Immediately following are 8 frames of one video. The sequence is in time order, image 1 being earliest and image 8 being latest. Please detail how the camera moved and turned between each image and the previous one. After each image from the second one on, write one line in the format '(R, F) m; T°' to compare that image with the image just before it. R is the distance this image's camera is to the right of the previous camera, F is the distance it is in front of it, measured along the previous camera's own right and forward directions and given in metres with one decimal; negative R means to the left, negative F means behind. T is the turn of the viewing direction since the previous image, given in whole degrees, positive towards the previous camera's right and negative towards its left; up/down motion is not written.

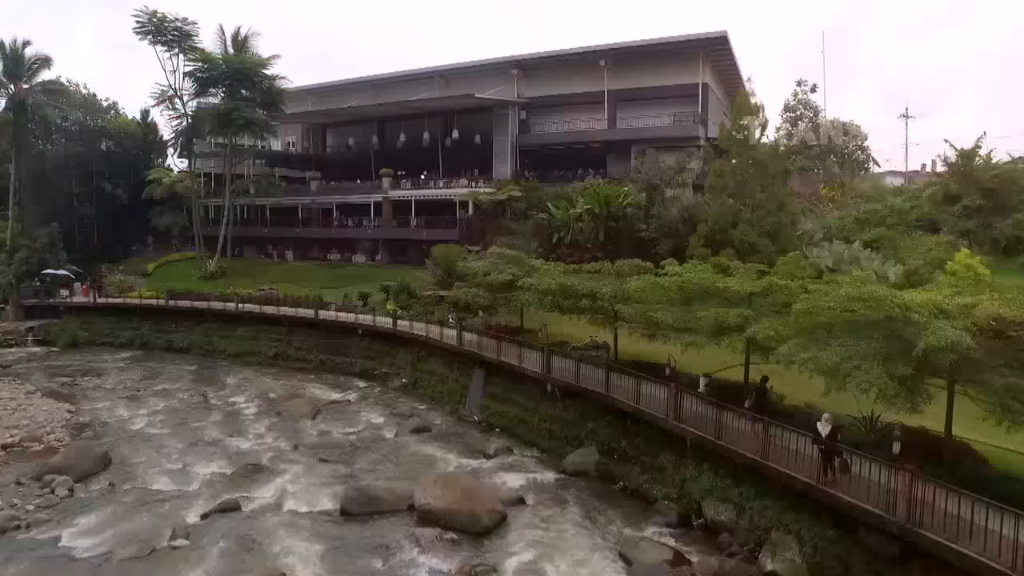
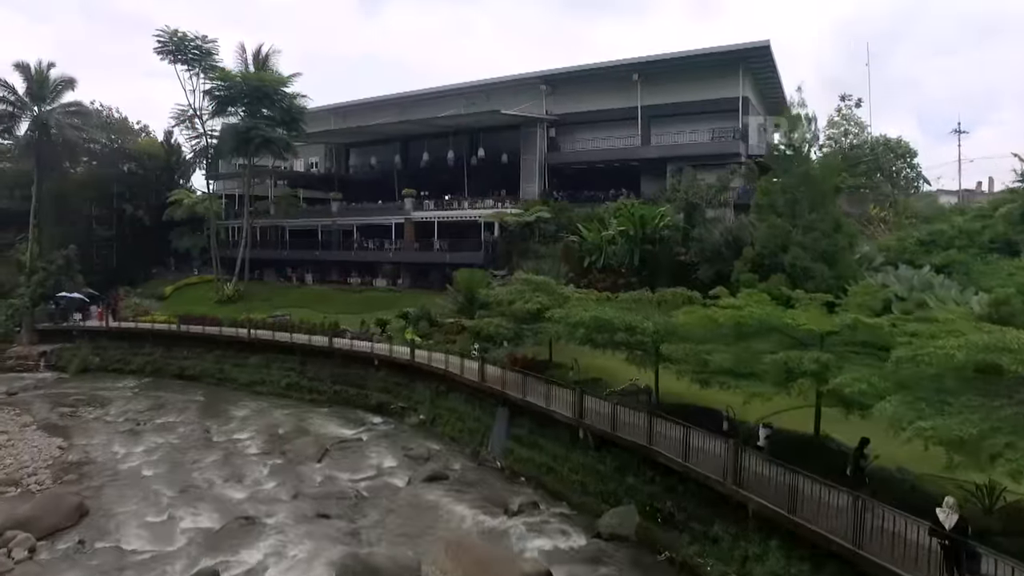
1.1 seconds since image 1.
(0.0, +2.0) m; -2°
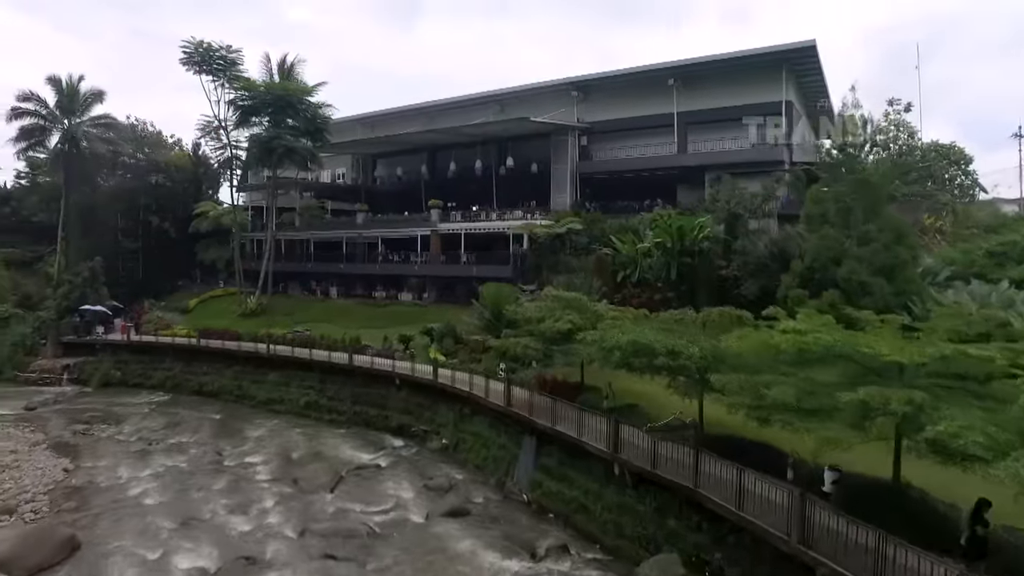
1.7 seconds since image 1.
(+0.1, +1.4) m; -3°
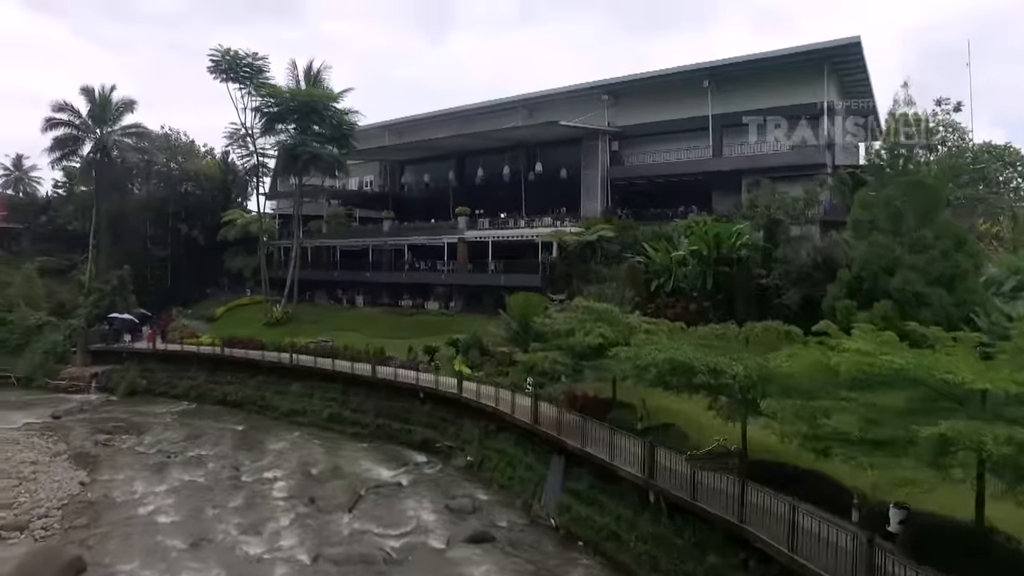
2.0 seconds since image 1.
(+0.1, +0.9) m; -3°
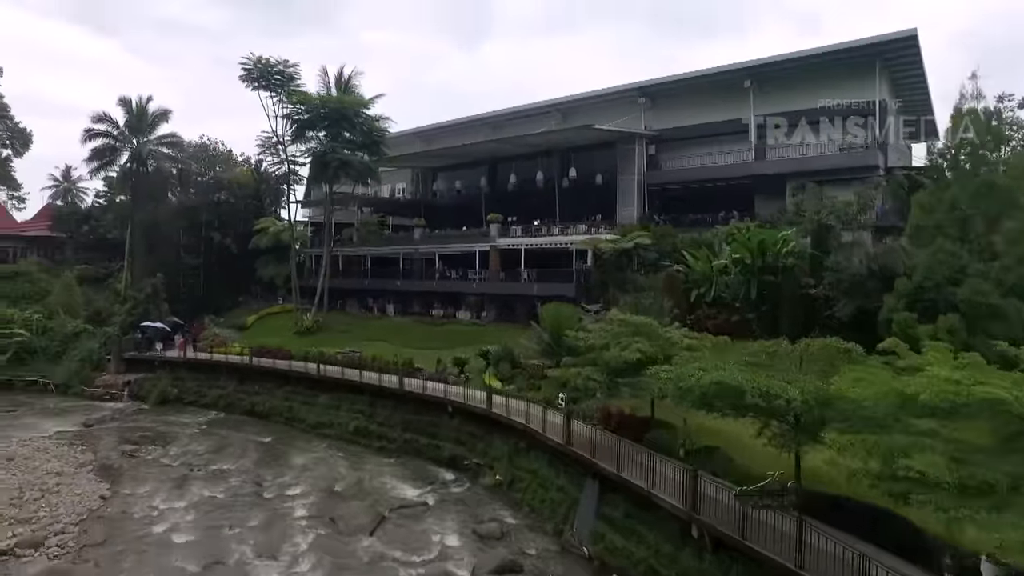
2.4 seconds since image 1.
(+0.1, +1.0) m; -3°
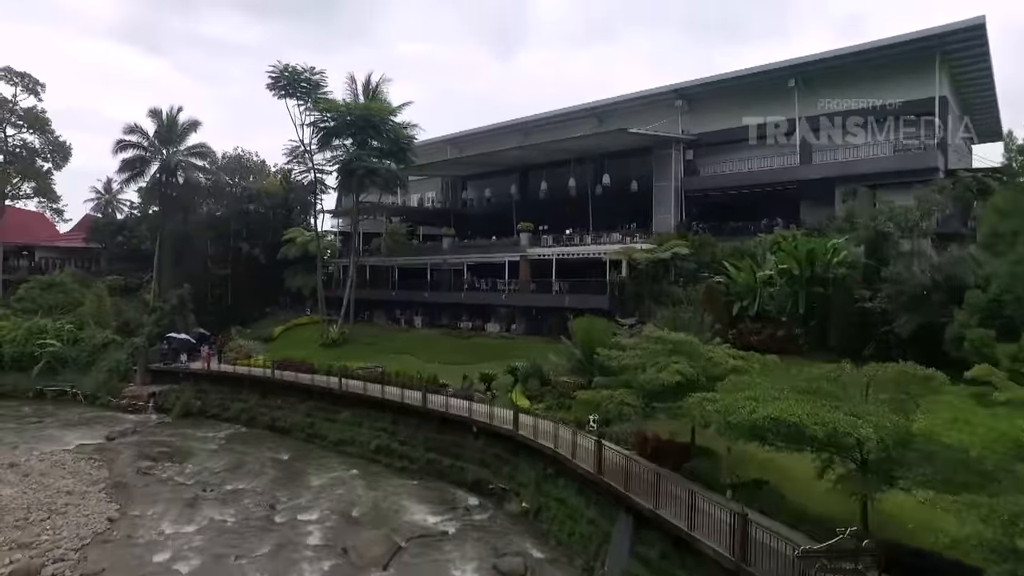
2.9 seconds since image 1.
(+0.2, +1.3) m; -3°
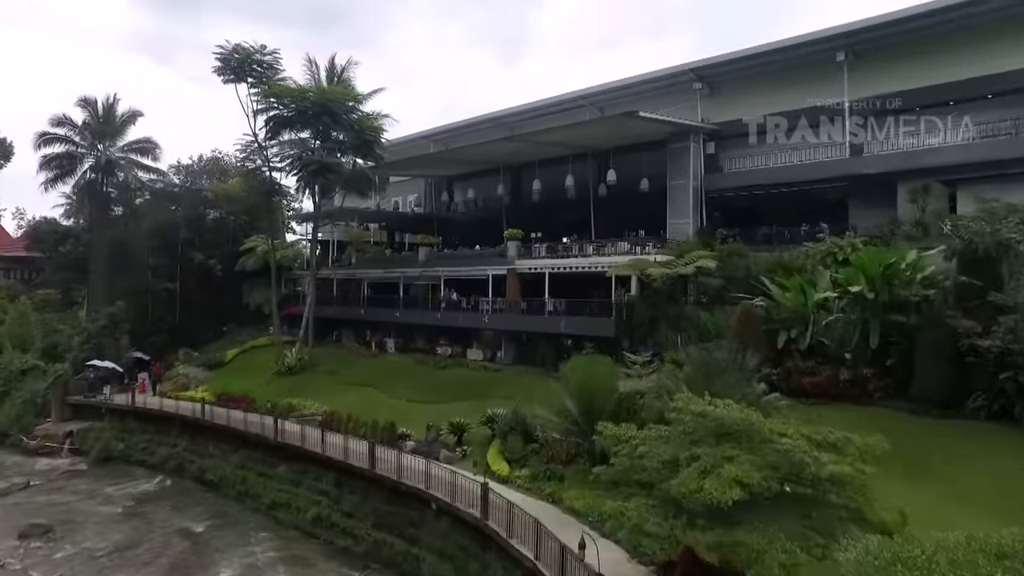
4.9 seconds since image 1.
(+0.7, +5.2) m; 0°
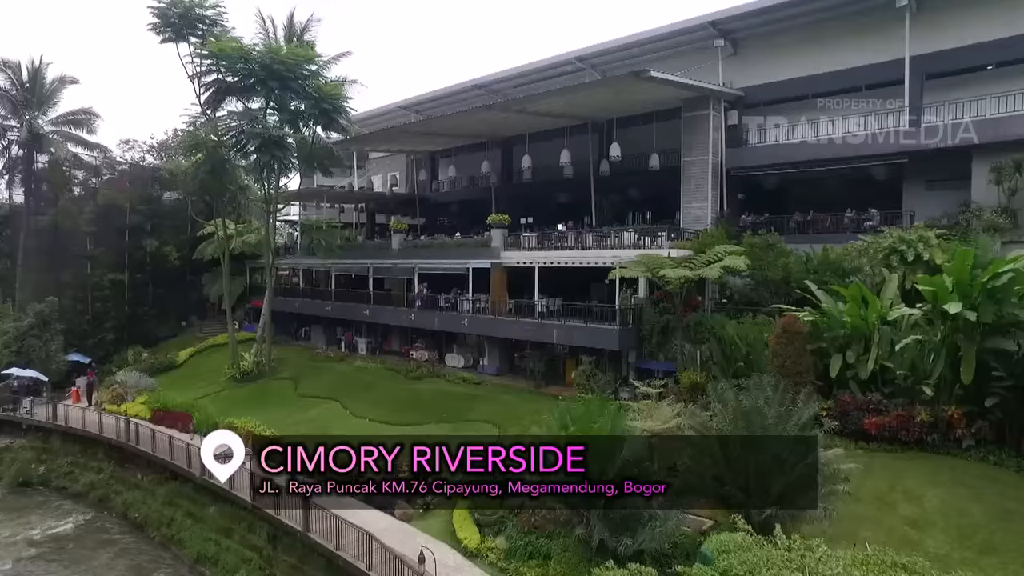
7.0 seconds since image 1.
(+0.6, +3.9) m; 0°
